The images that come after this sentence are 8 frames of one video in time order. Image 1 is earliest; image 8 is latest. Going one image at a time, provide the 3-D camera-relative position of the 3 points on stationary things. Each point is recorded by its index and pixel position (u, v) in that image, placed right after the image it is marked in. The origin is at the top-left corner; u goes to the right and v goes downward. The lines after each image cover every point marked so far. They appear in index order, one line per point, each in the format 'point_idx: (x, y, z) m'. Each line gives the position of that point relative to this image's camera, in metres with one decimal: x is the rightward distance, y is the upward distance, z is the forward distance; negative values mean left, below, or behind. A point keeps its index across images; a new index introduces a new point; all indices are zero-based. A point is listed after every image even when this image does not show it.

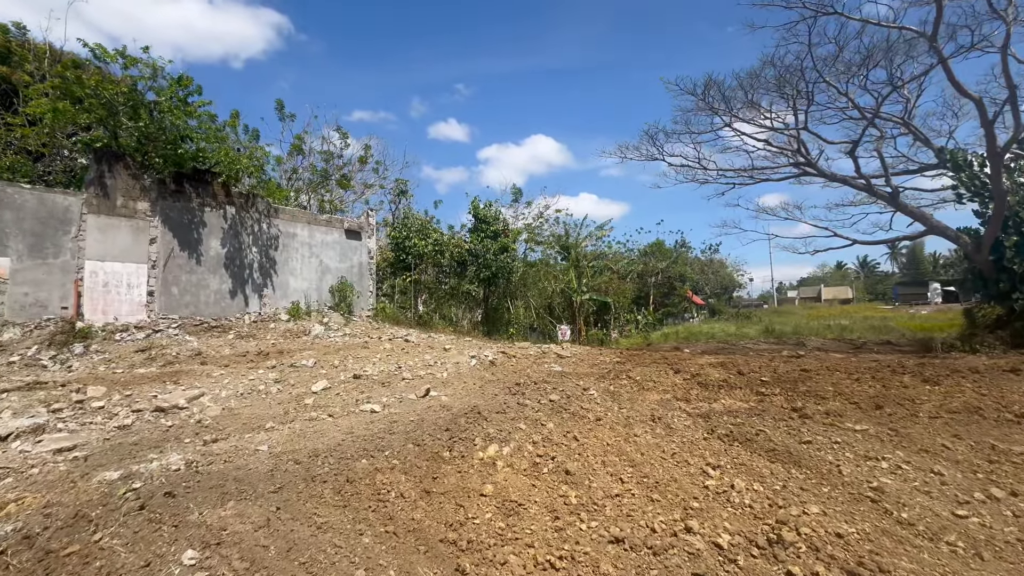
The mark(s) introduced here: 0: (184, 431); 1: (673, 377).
0: (-3.0, -1.3, +4.1) m
1: (+2.0, -1.1, +5.6) m
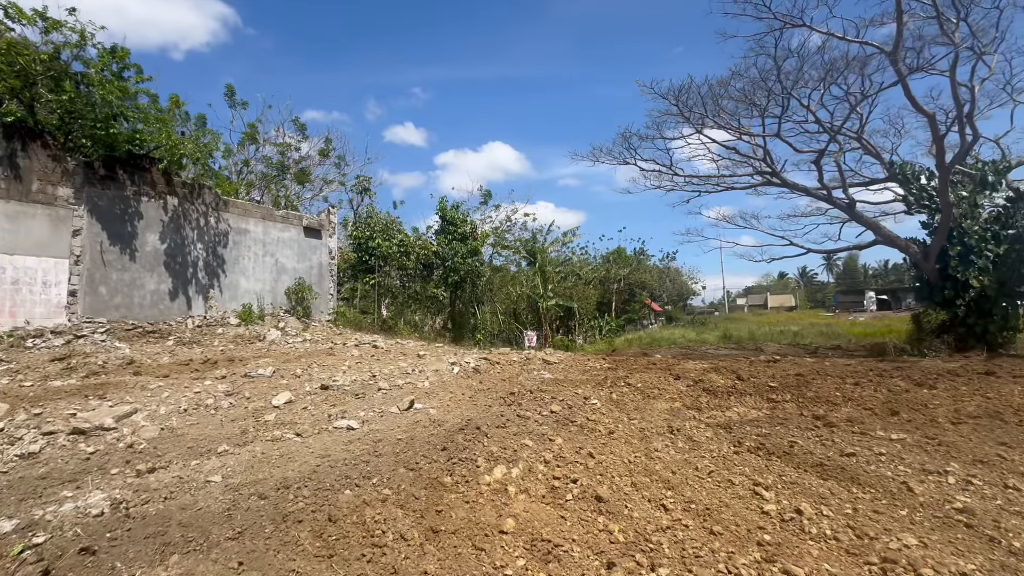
0: (-3.0, -1.3, +3.3) m
1: (+1.9, -1.1, +5.2) m
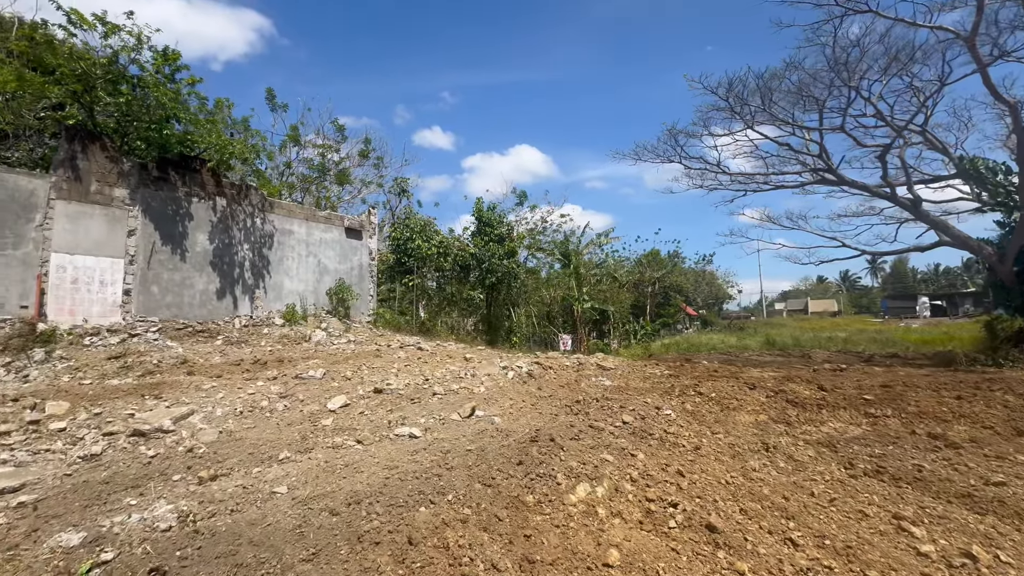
0: (-2.4, -1.2, +3.2) m
1: (+2.6, -1.1, +4.8) m
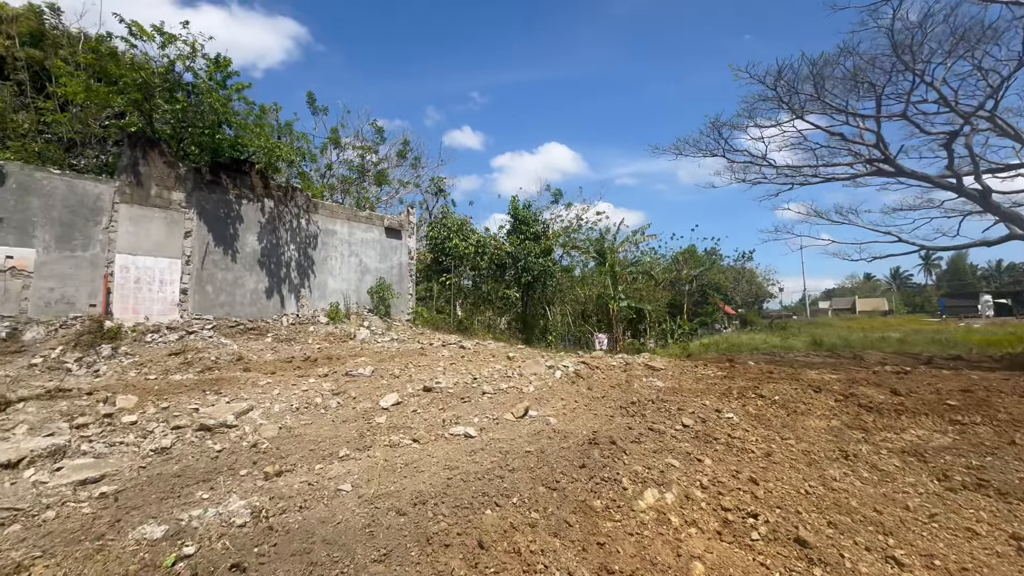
0: (-2.0, -1.2, +3.2) m
1: (+3.1, -1.1, +4.5) m
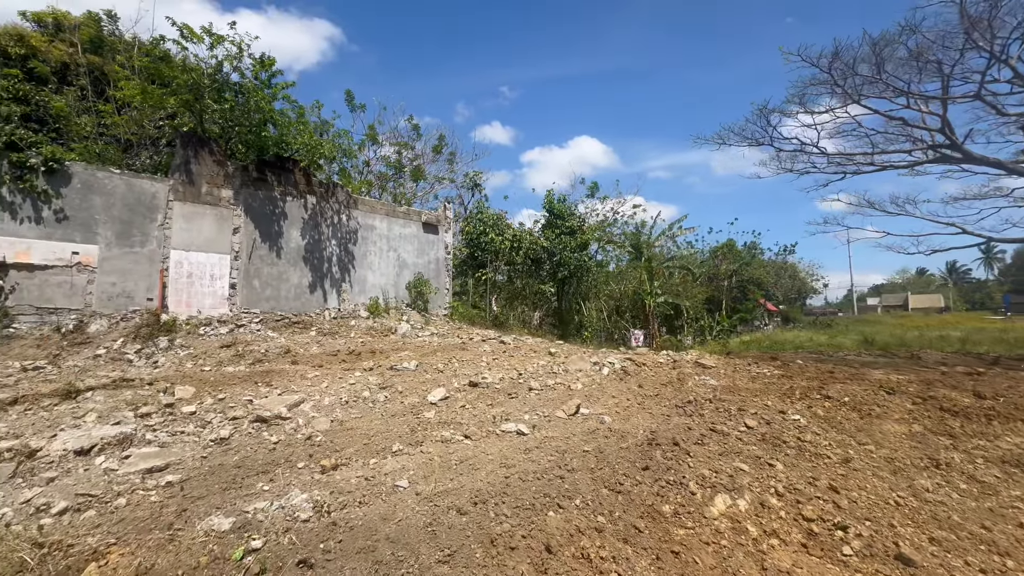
0: (-1.6, -1.2, +3.3) m
1: (+3.6, -1.0, +4.2) m
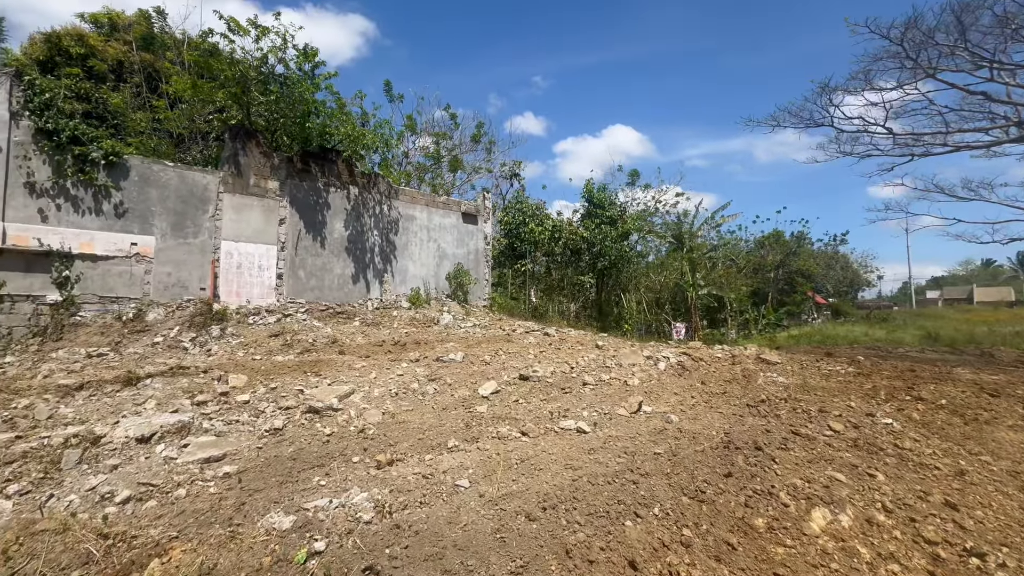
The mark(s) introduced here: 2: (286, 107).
0: (-1.1, -1.1, +3.2) m
1: (+4.1, -1.0, +3.7) m
2: (-4.3, +3.5, +8.6) m
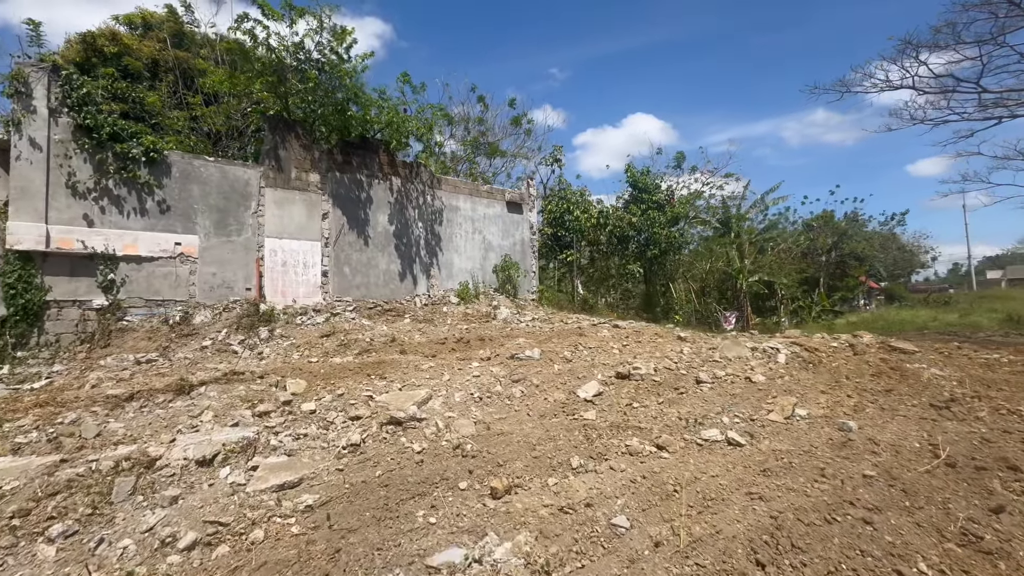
0: (-0.4, -1.0, +2.6) m
1: (+4.9, -0.7, +2.8) m
2: (-3.4, +3.5, +8.1) m
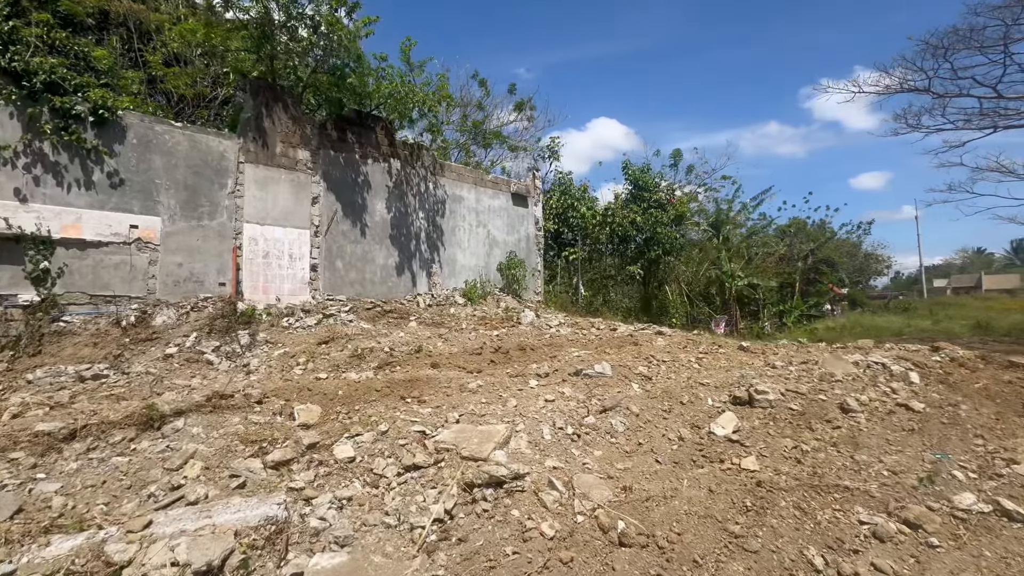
0: (+0.4, -1.0, +1.6) m
1: (+5.6, -0.8, +2.3) m
2: (-3.0, +3.5, +6.9) m
